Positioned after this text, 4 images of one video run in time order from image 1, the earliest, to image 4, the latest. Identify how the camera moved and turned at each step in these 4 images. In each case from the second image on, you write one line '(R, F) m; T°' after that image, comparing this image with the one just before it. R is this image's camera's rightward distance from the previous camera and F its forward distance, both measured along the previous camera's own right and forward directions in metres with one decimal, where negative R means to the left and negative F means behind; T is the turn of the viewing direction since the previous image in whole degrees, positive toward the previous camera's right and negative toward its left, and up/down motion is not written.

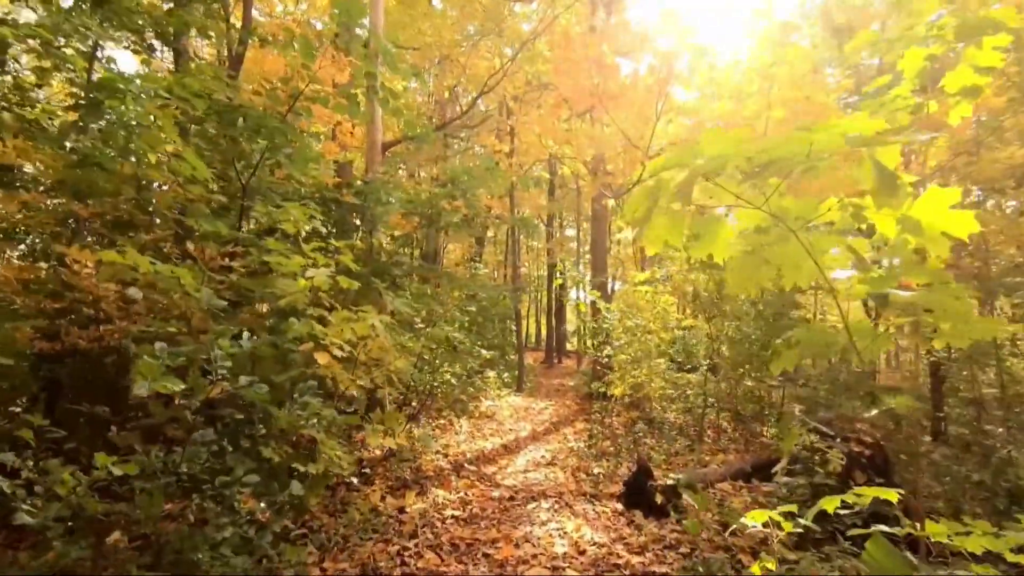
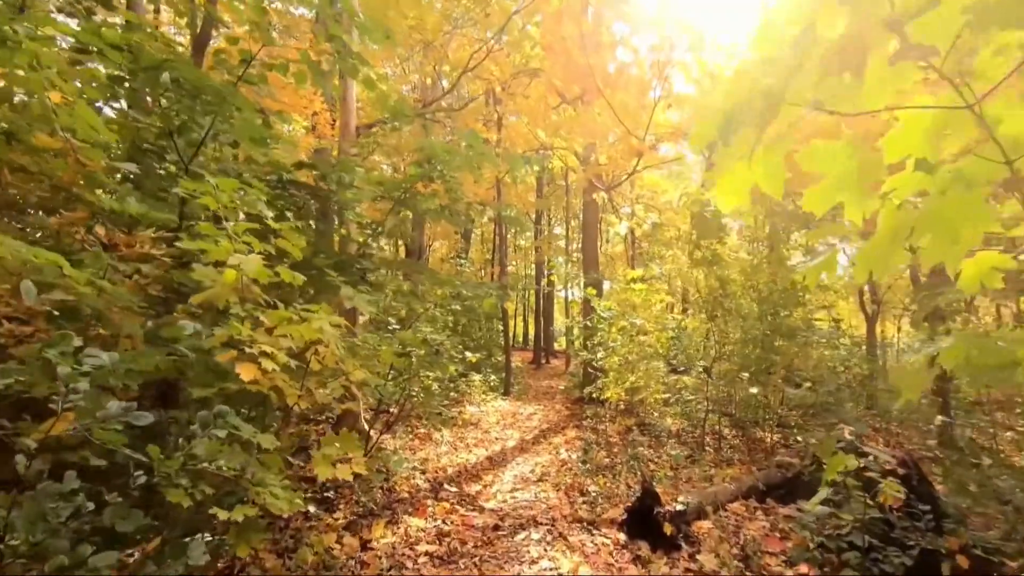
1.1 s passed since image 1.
(0.0, +0.6) m; +1°
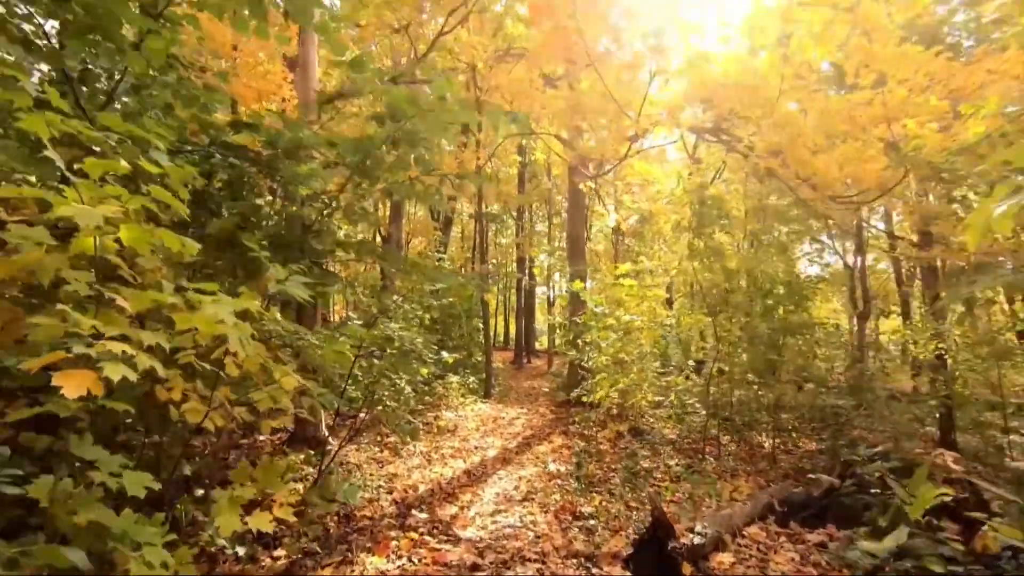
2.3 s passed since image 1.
(0.0, +0.6) m; +2°
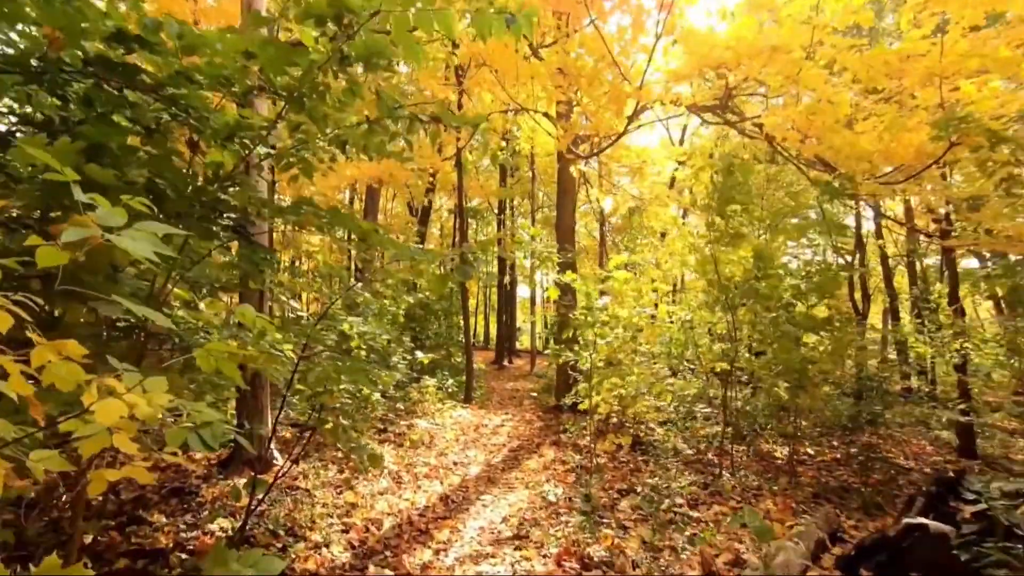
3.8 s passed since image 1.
(-0.1, +0.9) m; +2°
